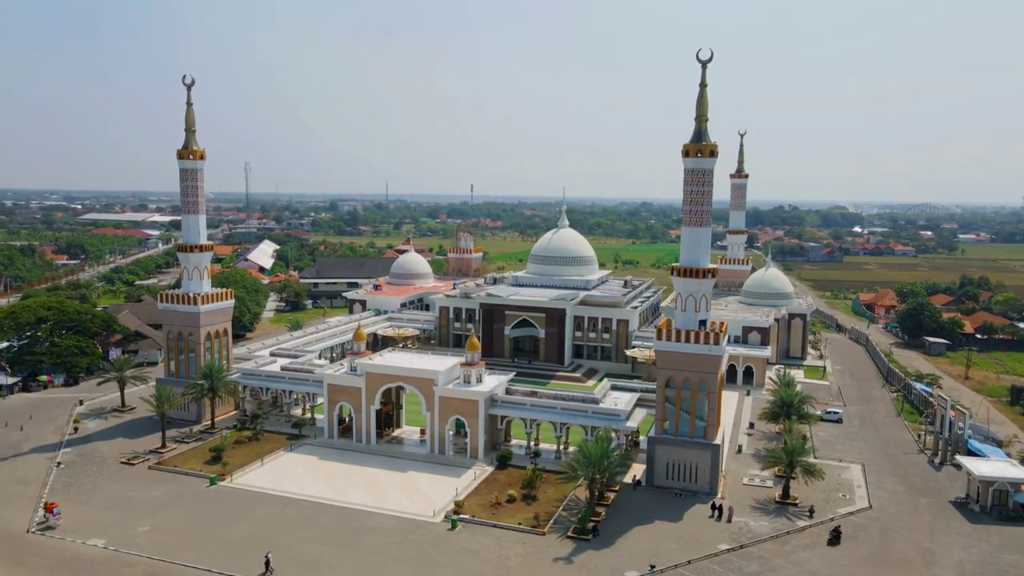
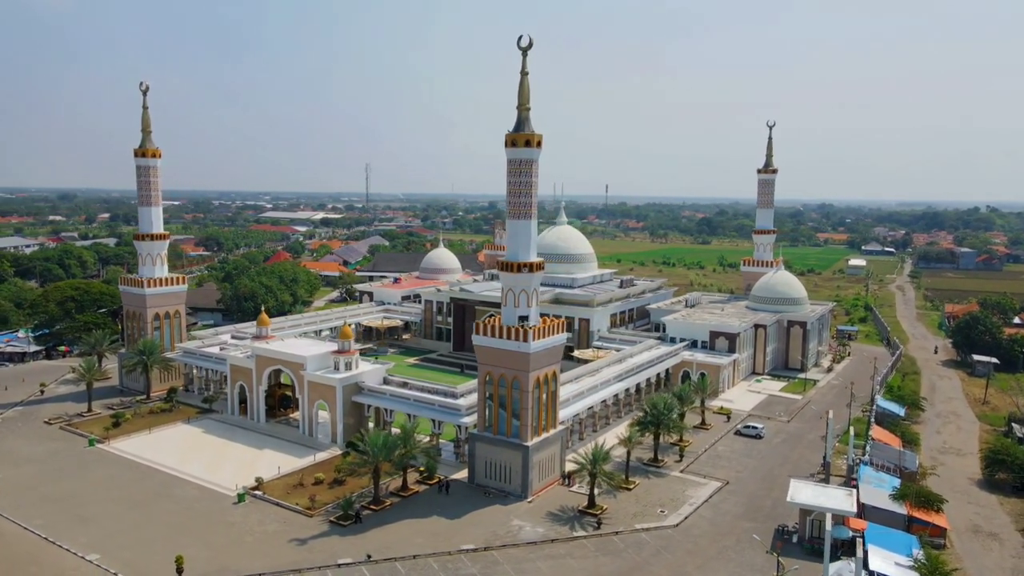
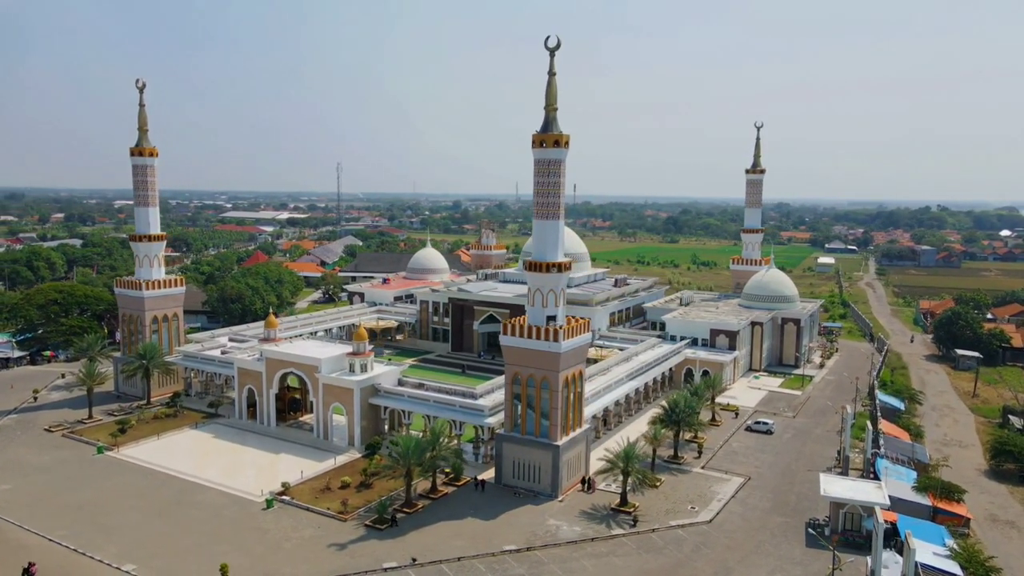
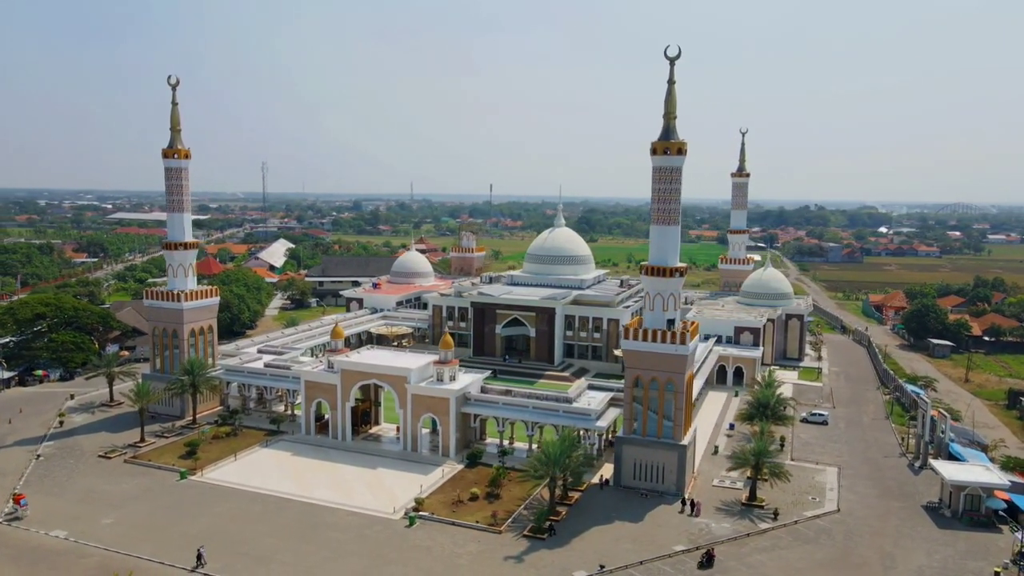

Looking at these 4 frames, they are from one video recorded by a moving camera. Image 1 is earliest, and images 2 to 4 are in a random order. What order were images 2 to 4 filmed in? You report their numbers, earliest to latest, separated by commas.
4, 3, 2
